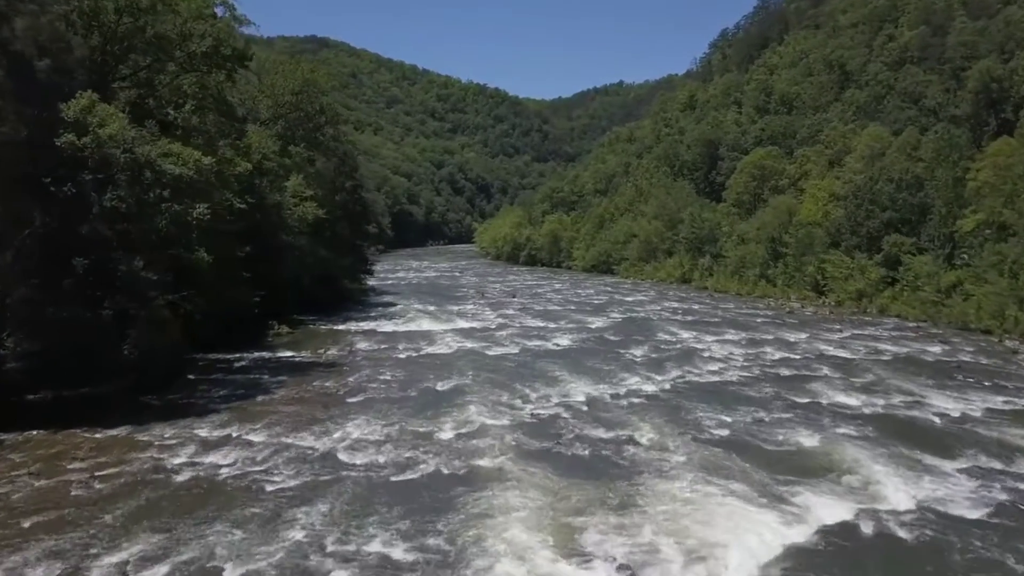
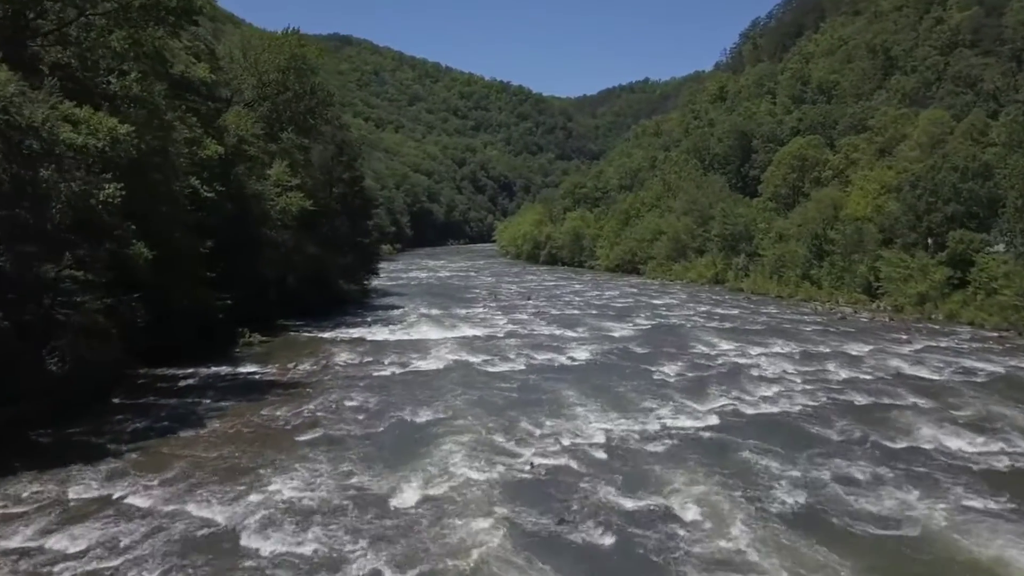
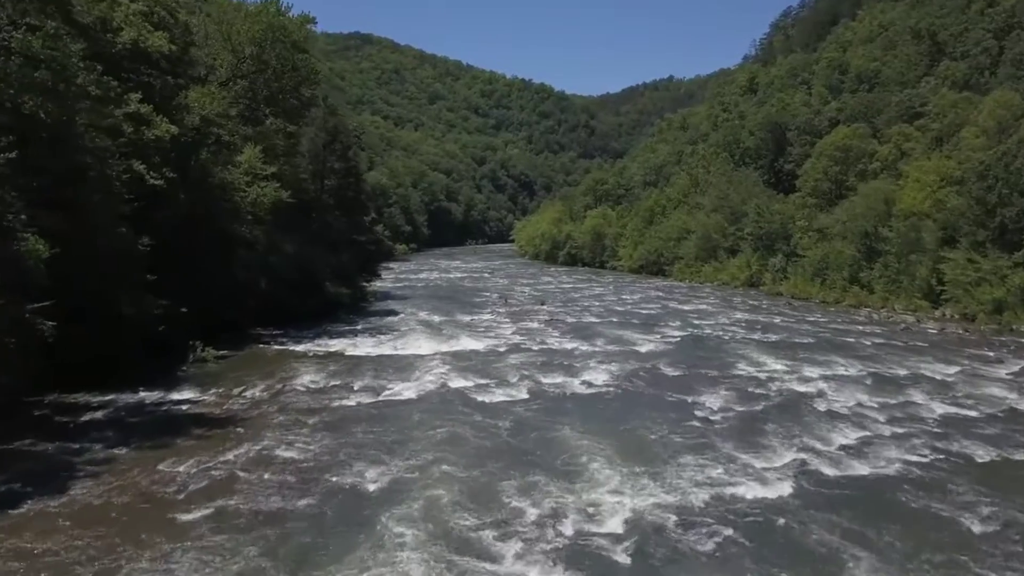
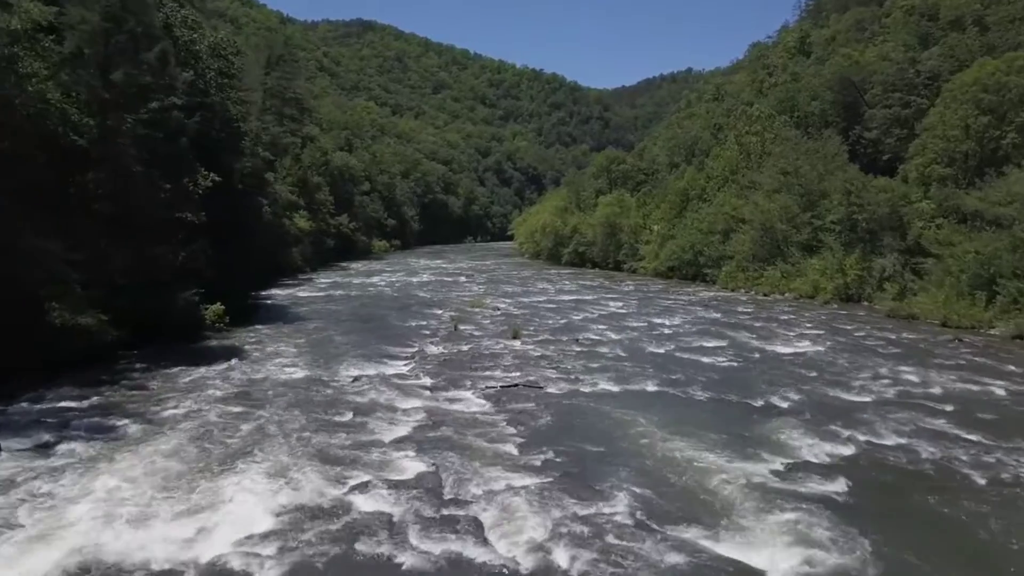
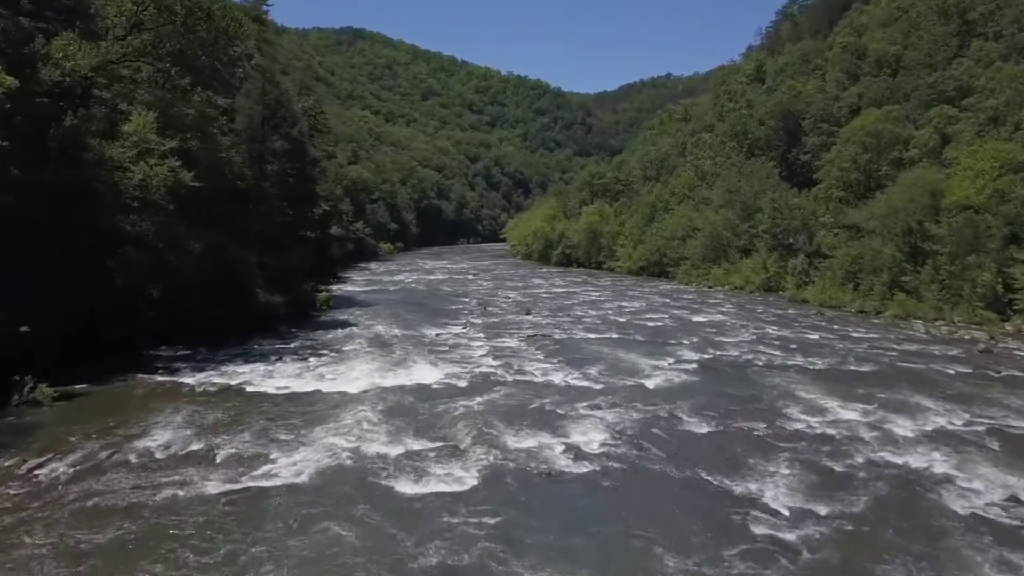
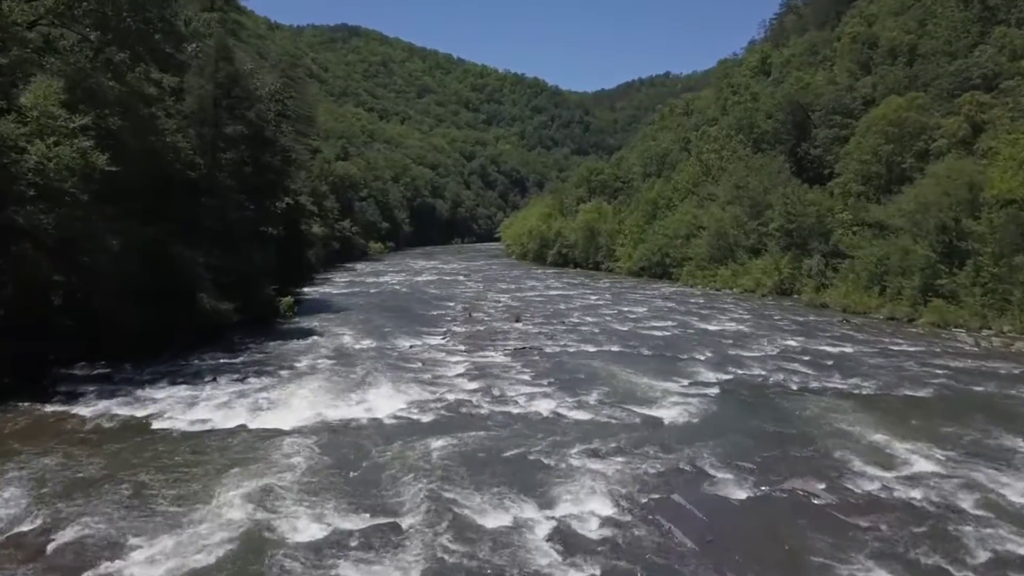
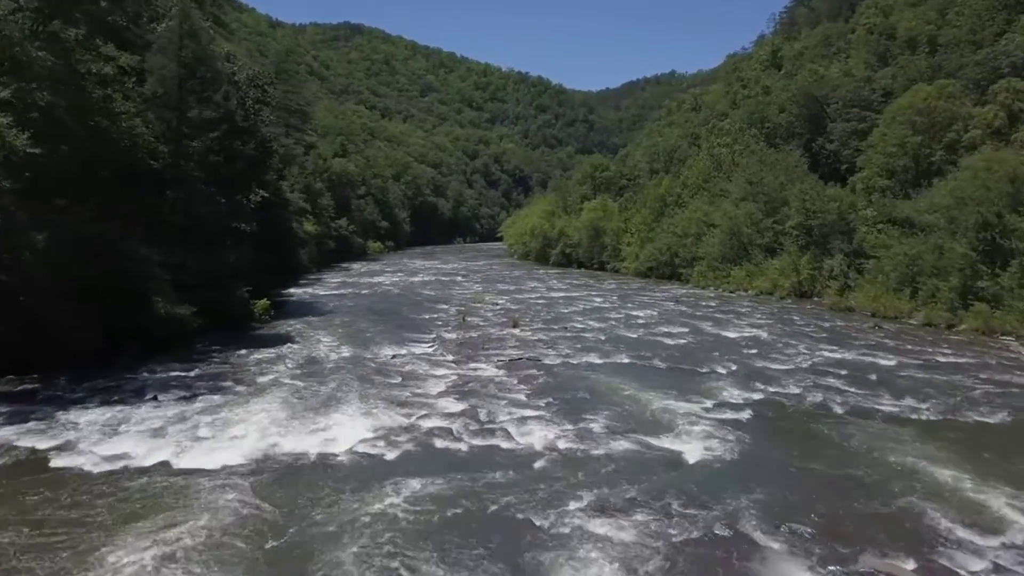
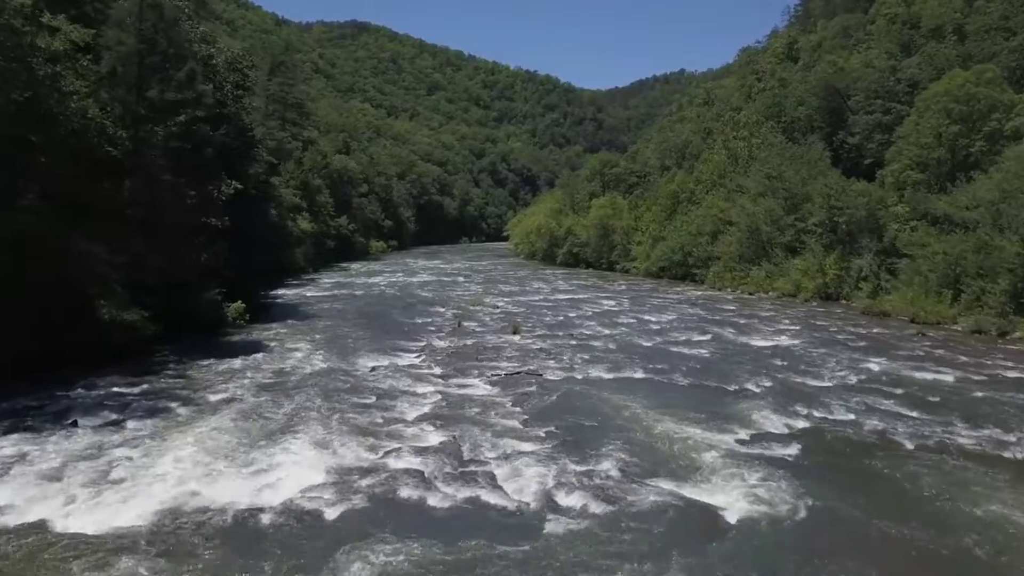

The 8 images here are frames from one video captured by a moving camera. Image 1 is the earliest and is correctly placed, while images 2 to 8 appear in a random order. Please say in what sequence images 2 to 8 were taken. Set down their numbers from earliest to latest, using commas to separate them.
2, 3, 5, 6, 7, 8, 4
